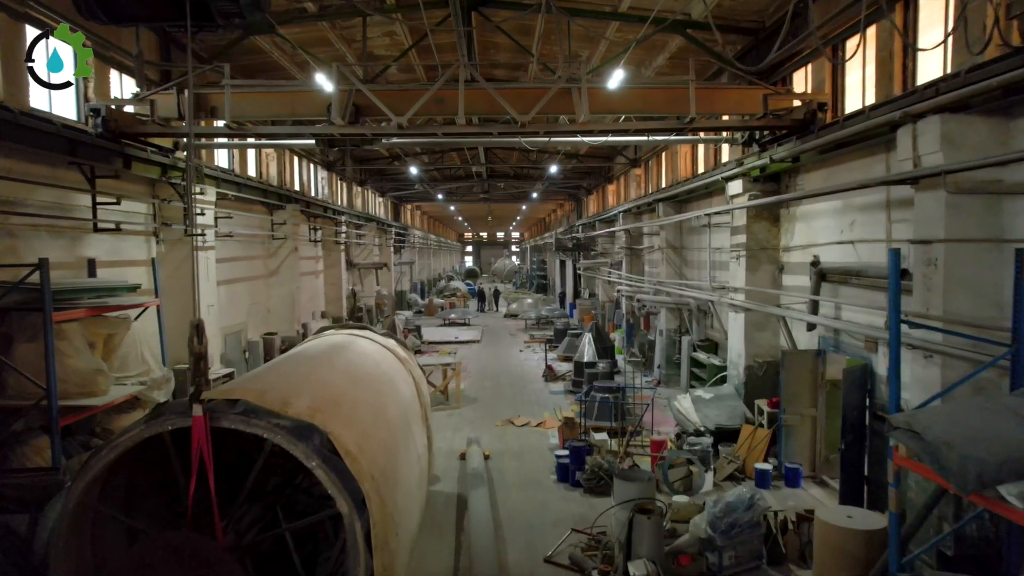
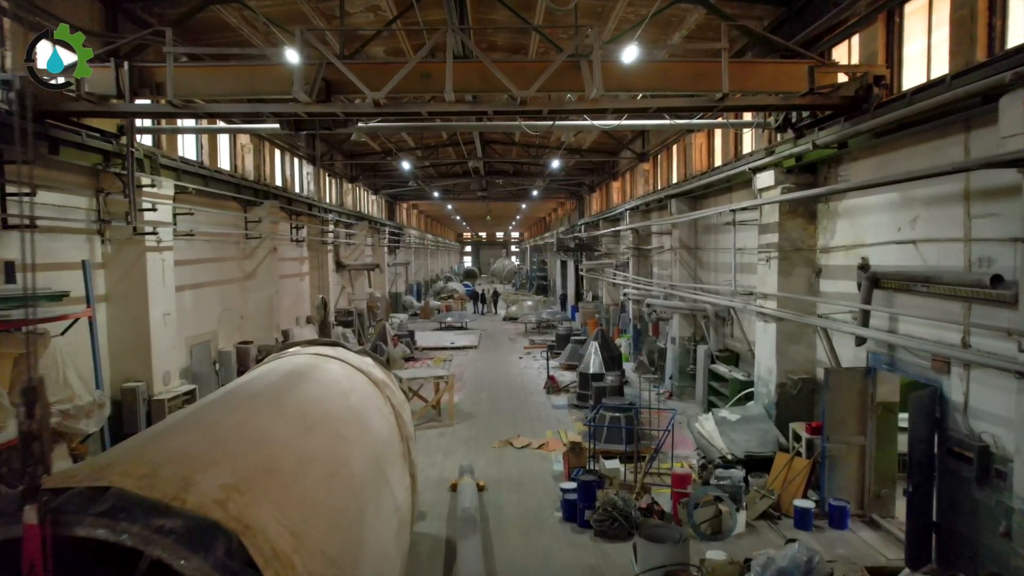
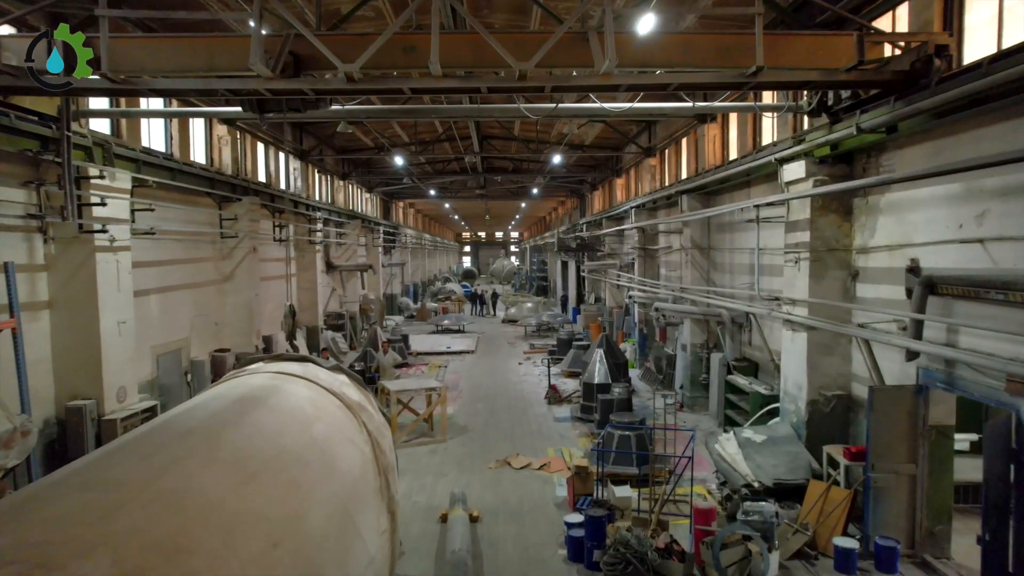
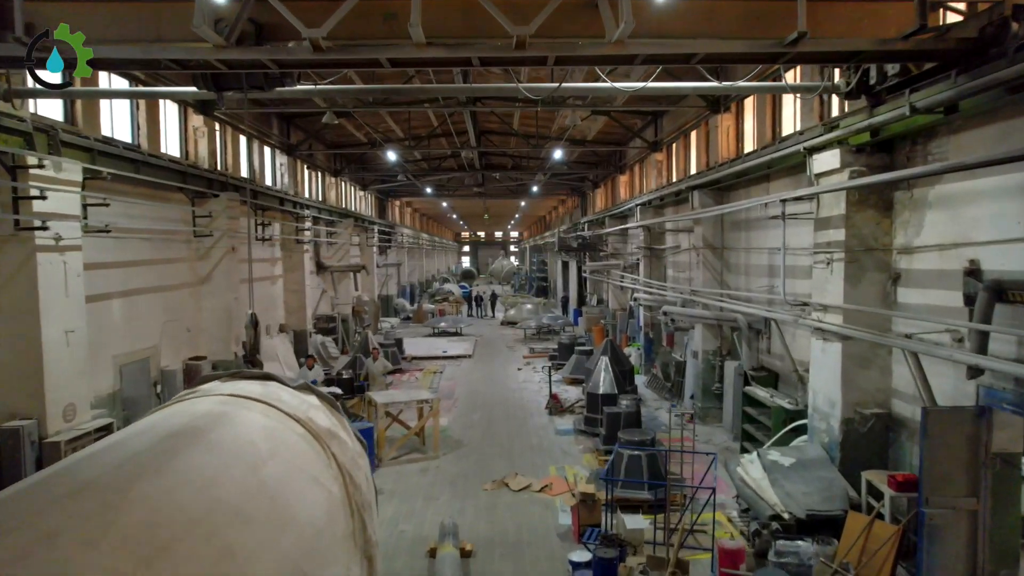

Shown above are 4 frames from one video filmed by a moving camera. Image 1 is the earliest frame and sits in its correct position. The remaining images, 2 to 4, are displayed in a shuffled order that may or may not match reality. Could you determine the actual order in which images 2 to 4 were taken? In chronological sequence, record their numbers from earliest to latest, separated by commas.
2, 3, 4
